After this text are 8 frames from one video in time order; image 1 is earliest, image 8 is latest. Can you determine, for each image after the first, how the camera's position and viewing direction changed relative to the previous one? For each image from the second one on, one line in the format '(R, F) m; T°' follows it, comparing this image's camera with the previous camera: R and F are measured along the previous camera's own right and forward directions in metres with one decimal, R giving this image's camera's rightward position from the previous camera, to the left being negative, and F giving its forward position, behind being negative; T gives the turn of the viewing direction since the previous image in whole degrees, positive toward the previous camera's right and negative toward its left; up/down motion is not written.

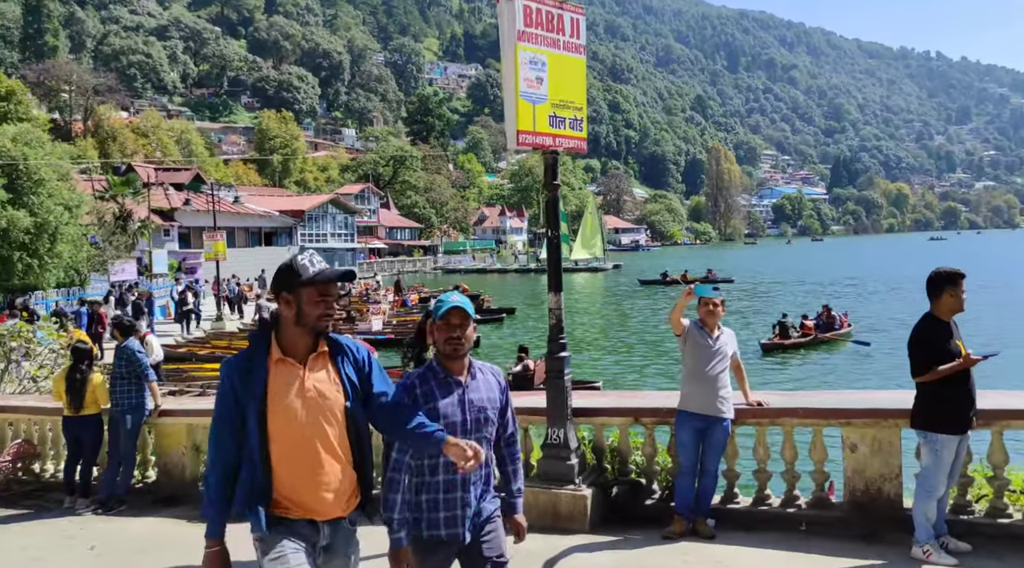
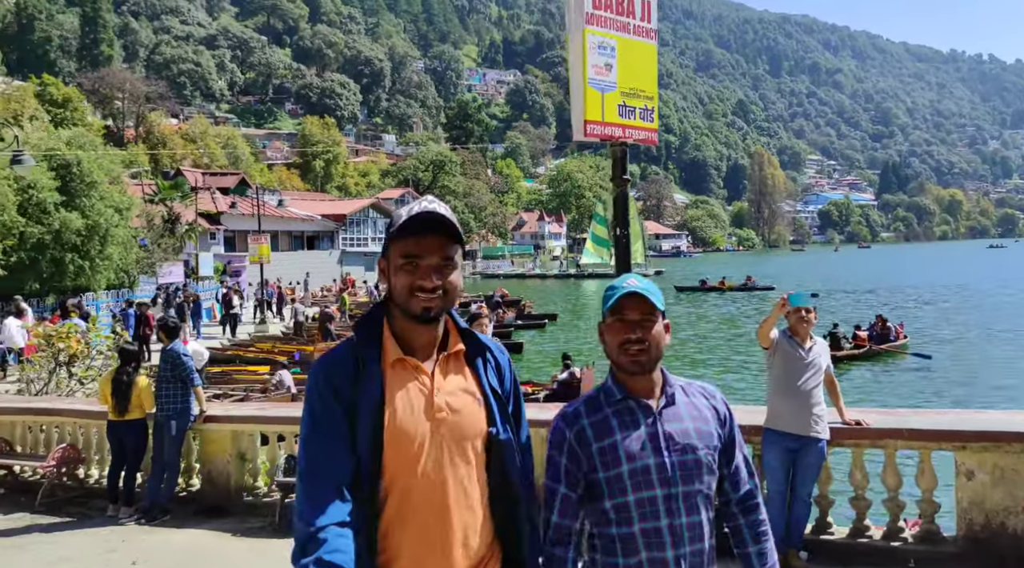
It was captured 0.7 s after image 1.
(-0.2, +0.5) m; -2°
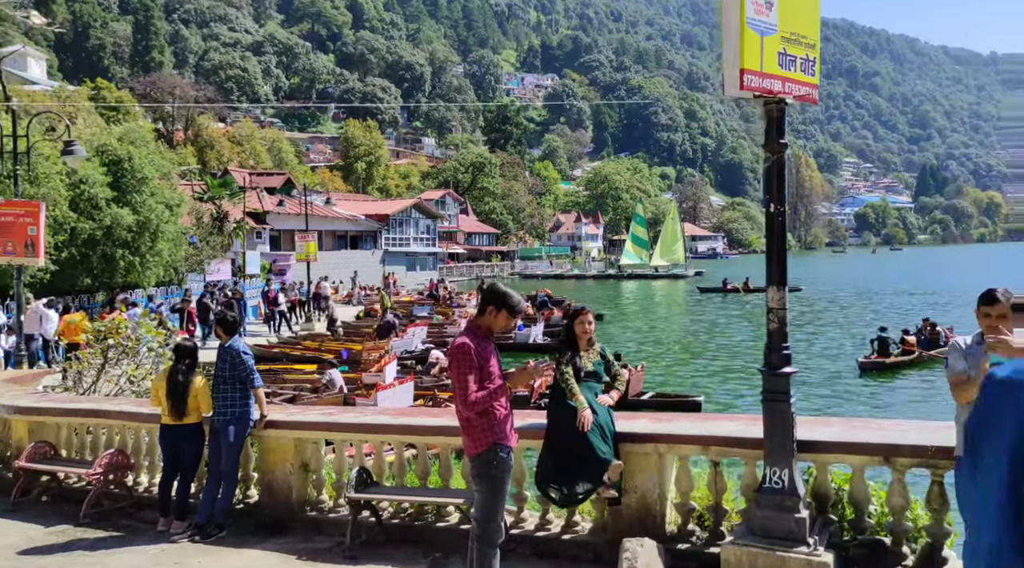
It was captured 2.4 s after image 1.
(-0.5, +0.9) m; -2°
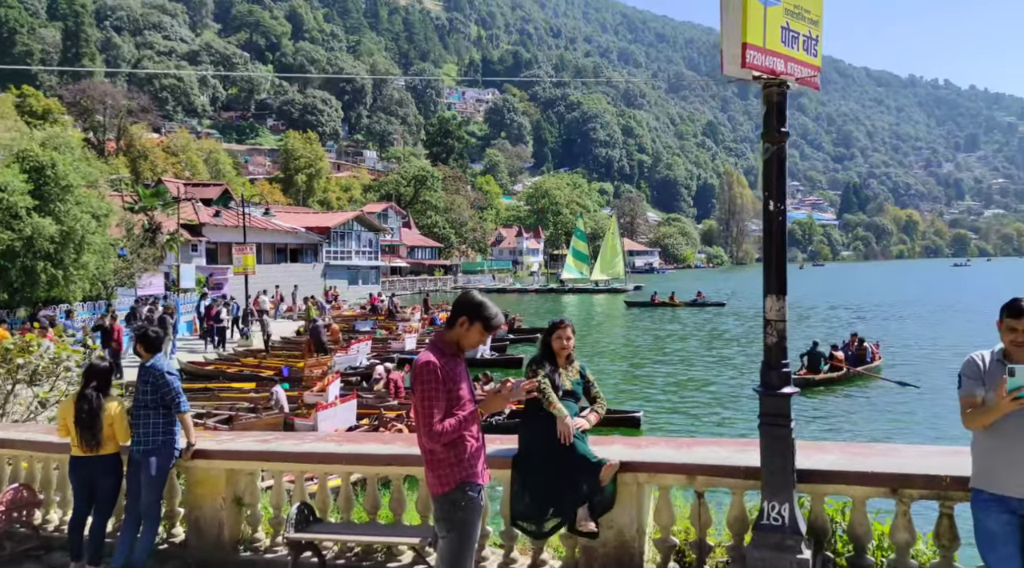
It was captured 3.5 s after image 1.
(-0.1, +0.6) m; +4°
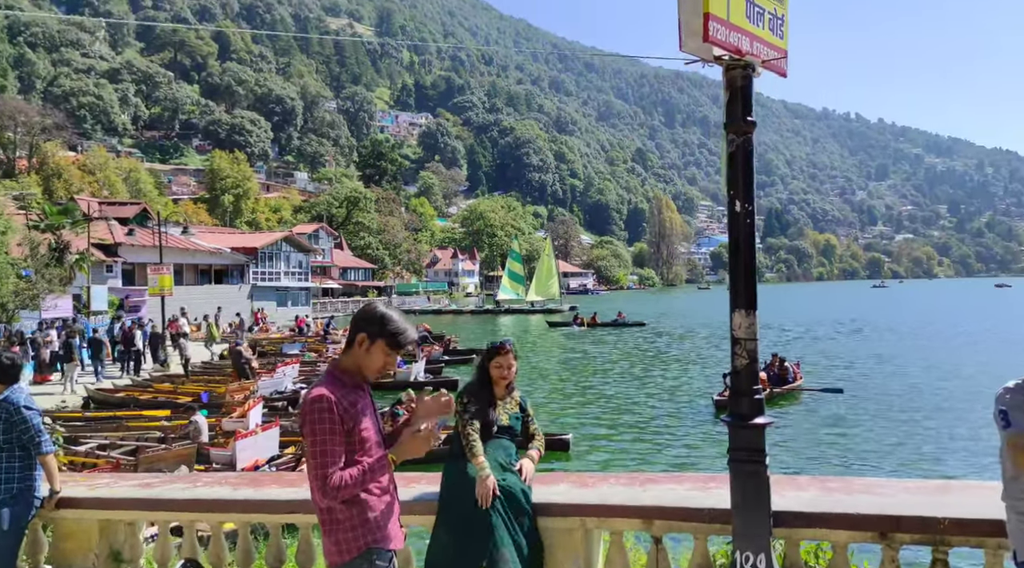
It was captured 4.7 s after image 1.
(+0.1, +0.8) m; +4°
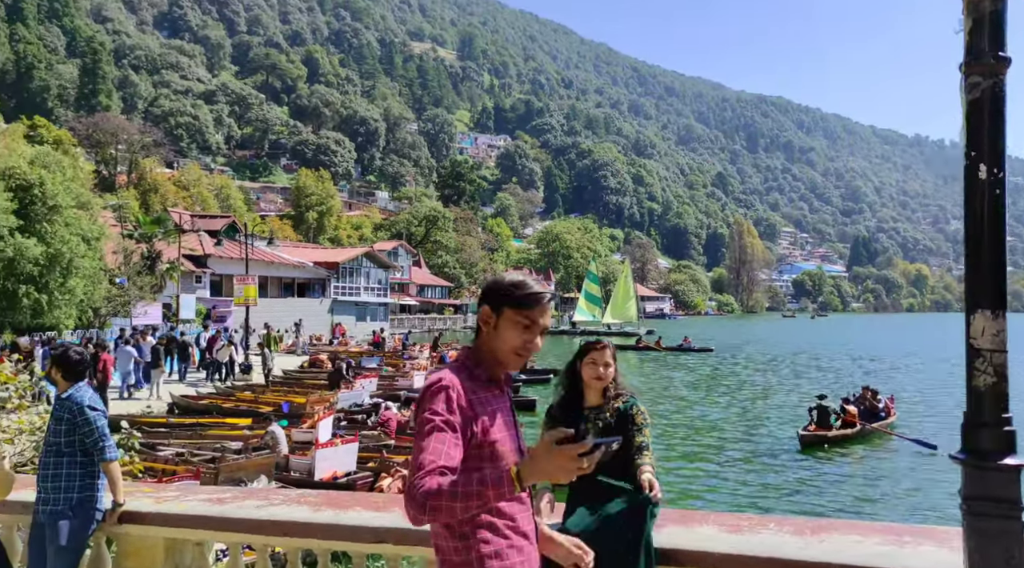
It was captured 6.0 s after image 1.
(-0.3, +0.8) m; -5°
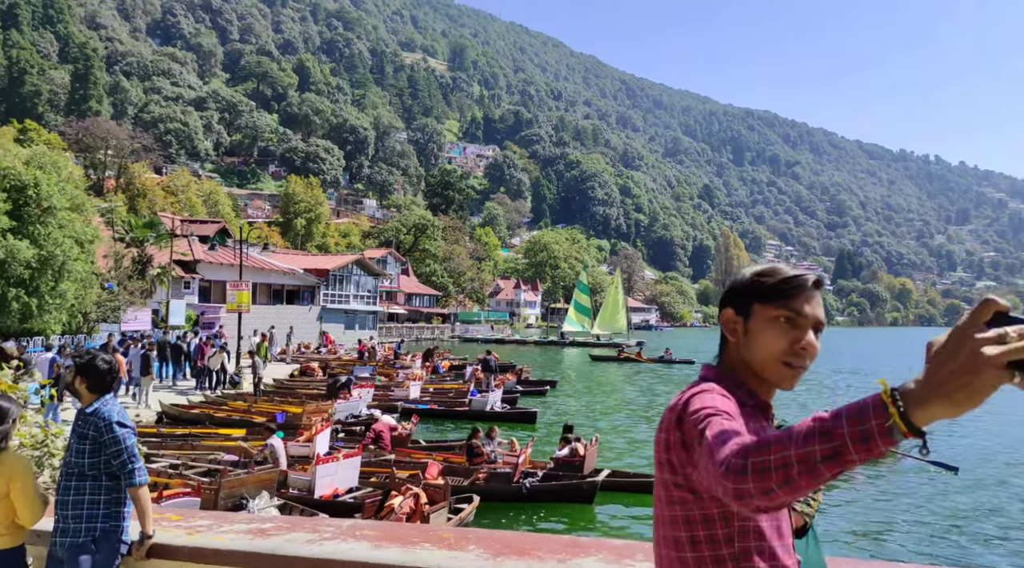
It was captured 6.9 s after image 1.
(-0.5, +0.5) m; +1°
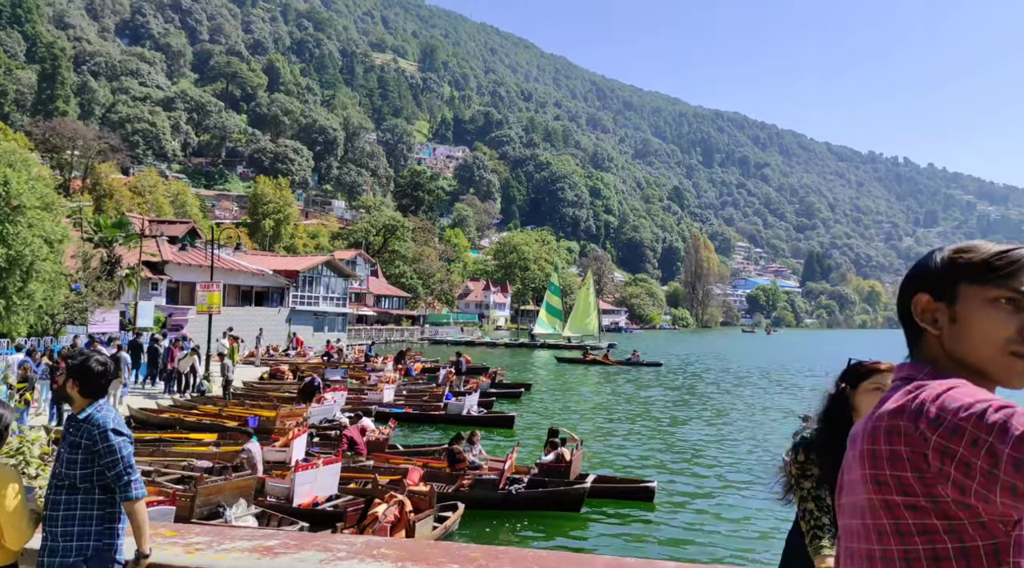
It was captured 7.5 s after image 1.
(-0.2, +0.2) m; +2°
